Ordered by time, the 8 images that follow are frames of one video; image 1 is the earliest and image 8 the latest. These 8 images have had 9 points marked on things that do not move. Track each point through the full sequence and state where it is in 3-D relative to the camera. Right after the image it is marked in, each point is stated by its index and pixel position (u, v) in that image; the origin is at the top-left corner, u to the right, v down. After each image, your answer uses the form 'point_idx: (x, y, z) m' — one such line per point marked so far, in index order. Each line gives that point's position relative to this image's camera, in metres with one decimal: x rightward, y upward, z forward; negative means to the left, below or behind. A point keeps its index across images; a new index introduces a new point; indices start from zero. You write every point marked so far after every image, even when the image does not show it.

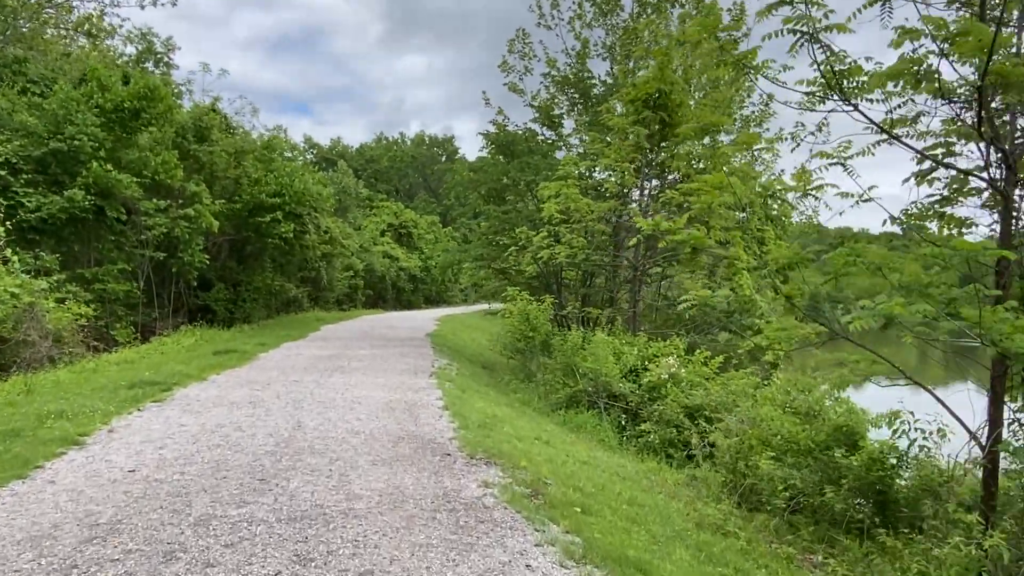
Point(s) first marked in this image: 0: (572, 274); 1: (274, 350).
0: (+1.3, +0.3, +17.8) m
1: (-5.0, -1.3, +16.8) m
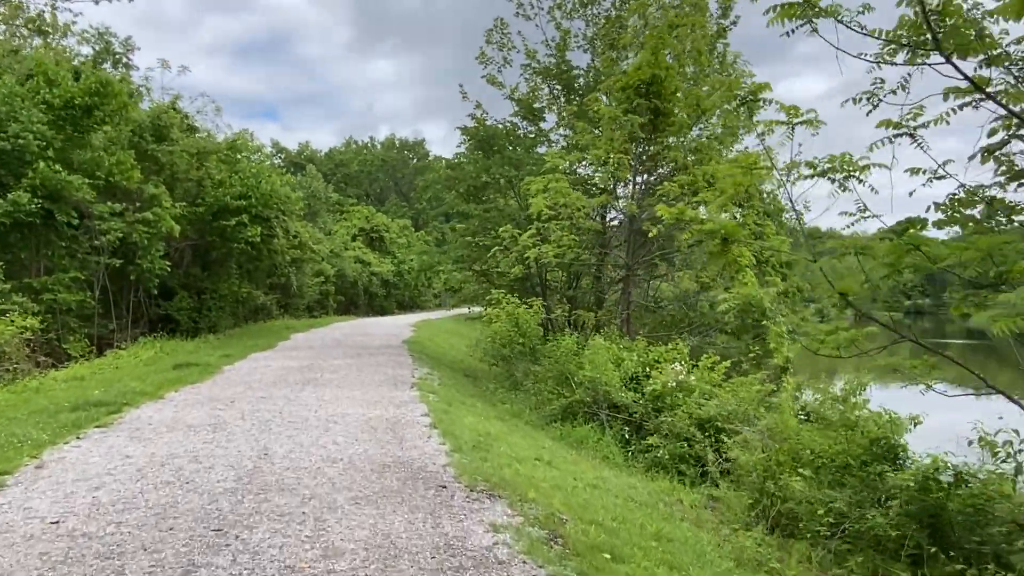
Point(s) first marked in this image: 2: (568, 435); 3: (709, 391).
0: (+0.9, +0.3, +16.9) m
1: (-5.3, -1.5, +15.6) m
2: (+0.7, -1.9, +10.1) m
3: (+2.5, -1.3, +10.4) m
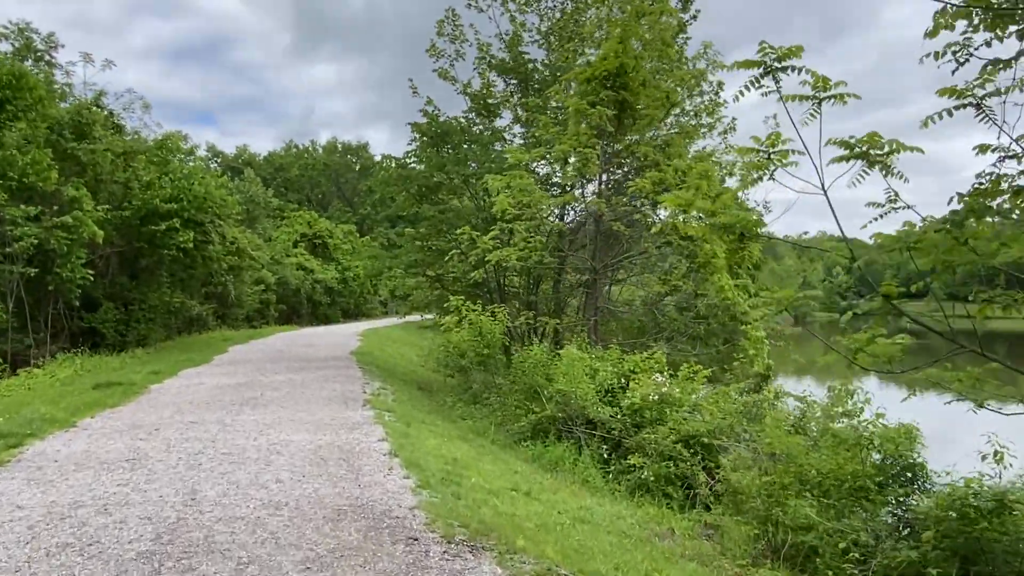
0: (+0.1, +0.2, +15.9) m
1: (-6.1, -1.6, +14.2) m
2: (+0.4, -2.0, +9.2) m
3: (+2.1, -1.4, +9.5) m
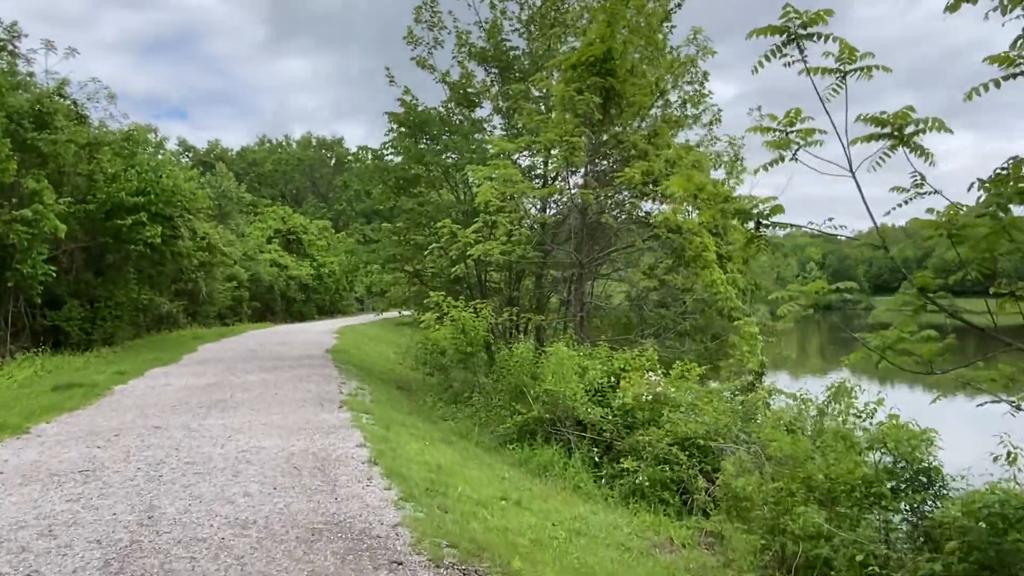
0: (-0.3, +0.2, +15.4) m
1: (-6.3, -1.6, +13.5) m
2: (+0.2, -1.9, +8.7) m
3: (+2.0, -1.3, +9.1) m
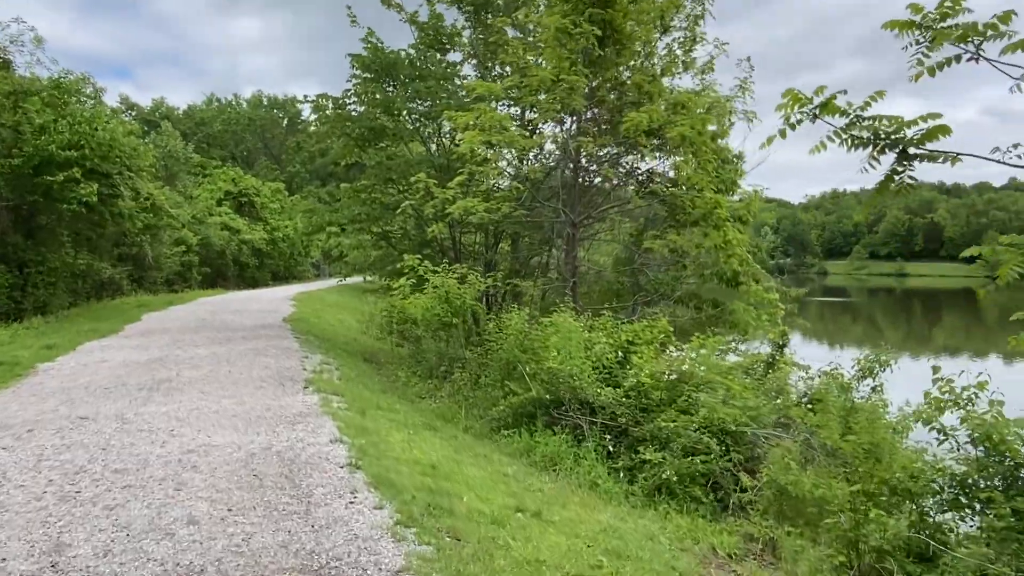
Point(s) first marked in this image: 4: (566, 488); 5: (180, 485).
0: (-0.6, +0.9, +14.0) m
1: (-6.6, -1.0, +11.9) m
2: (+0.2, -1.5, +7.4) m
3: (+2.0, -0.9, +7.9) m
4: (+0.4, -1.6, +6.5) m
5: (-2.0, -1.2, +4.9) m
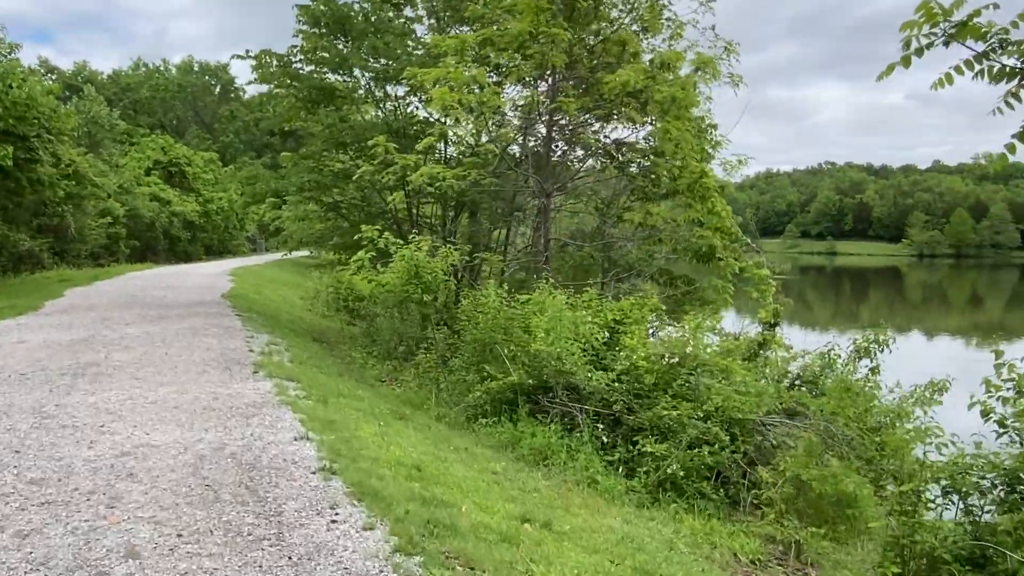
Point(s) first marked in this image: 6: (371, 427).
0: (-1.3, +1.3, +13.0) m
1: (-7.1, -0.6, +10.6) m
2: (+0.1, -1.3, +6.6) m
3: (+1.8, -0.7, +7.2) m
4: (+0.4, -1.4, +5.7) m
5: (-2.0, -1.1, +4.0) m
6: (-1.1, -1.1, +6.3) m
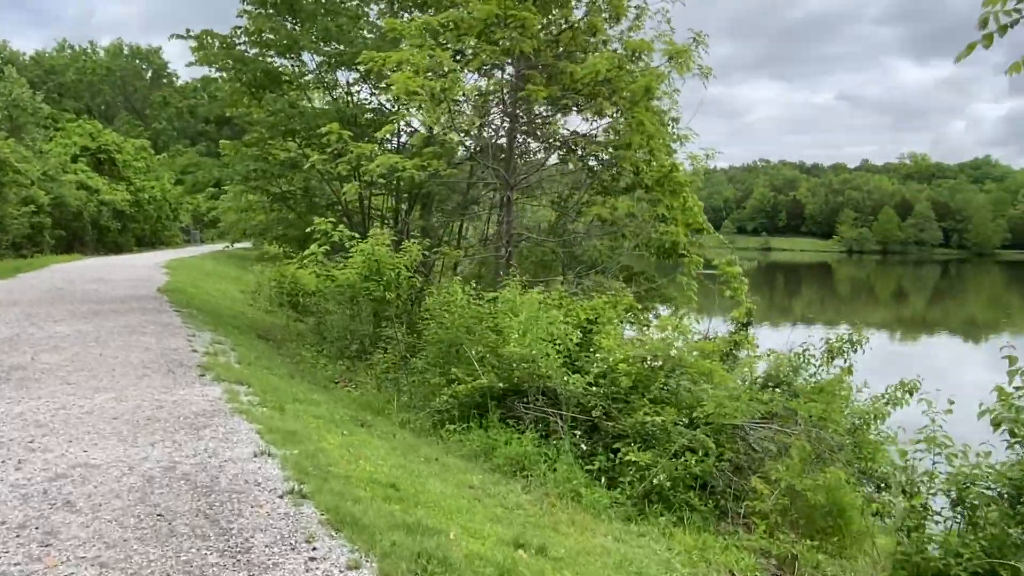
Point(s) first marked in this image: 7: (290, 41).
0: (-1.9, +1.4, +12.5) m
1: (-7.5, -0.6, +9.6) m
2: (-0.1, -1.3, +6.2) m
3: (+1.5, -0.7, +6.9) m
4: (+0.2, -1.4, +5.3) m
5: (-2.0, -1.1, +3.4) m
6: (-1.3, -1.1, +5.8) m
7: (-3.4, +3.8, +12.2) m
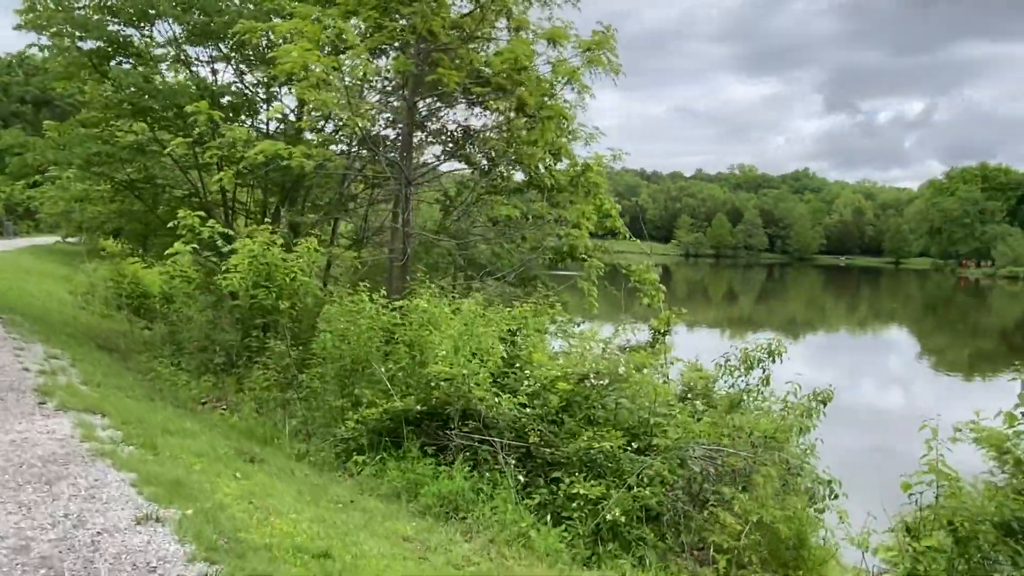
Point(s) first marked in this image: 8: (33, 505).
0: (-3.5, +1.3, +11.2) m
1: (-8.5, -0.6, +7.3) m
2: (-0.6, -1.4, +5.3) m
3: (+0.9, -0.7, +6.4) m
4: (-0.1, -1.5, +4.5) m
5: (-1.9, -1.1, +2.2) m
6: (-1.7, -1.1, +4.7) m
7: (-4.9, +3.7, +10.6) m
8: (-2.3, -1.0, +3.8) m
